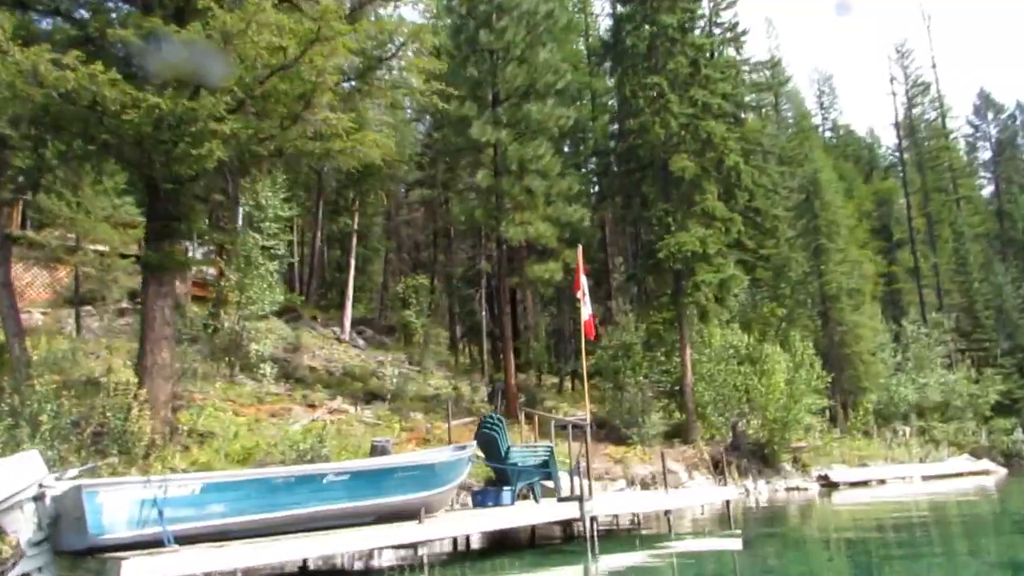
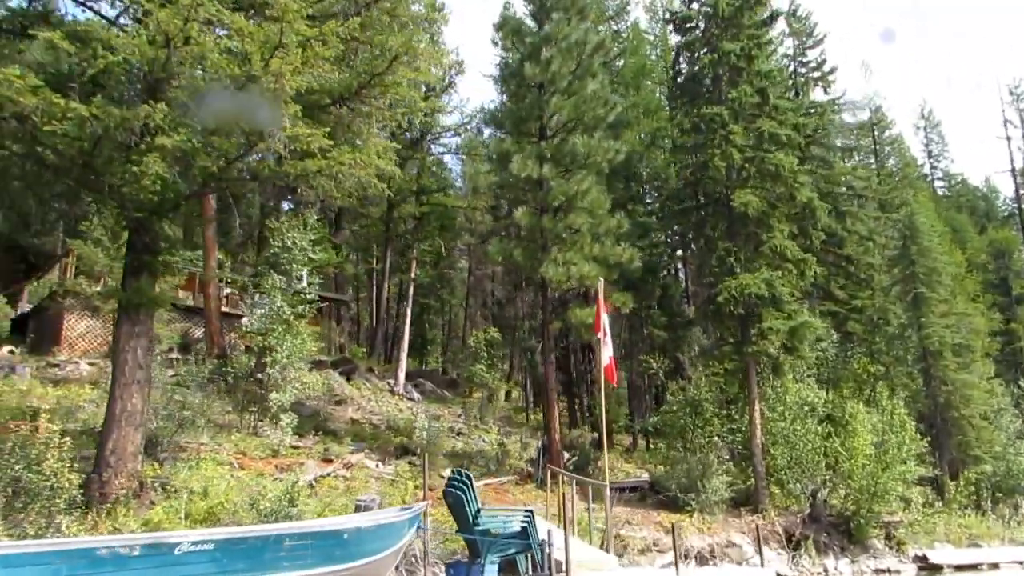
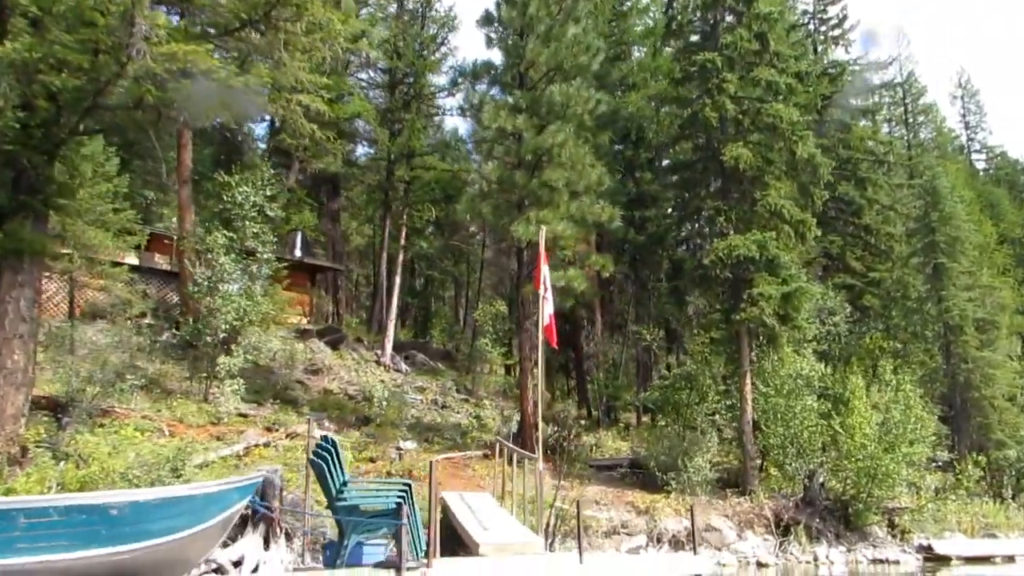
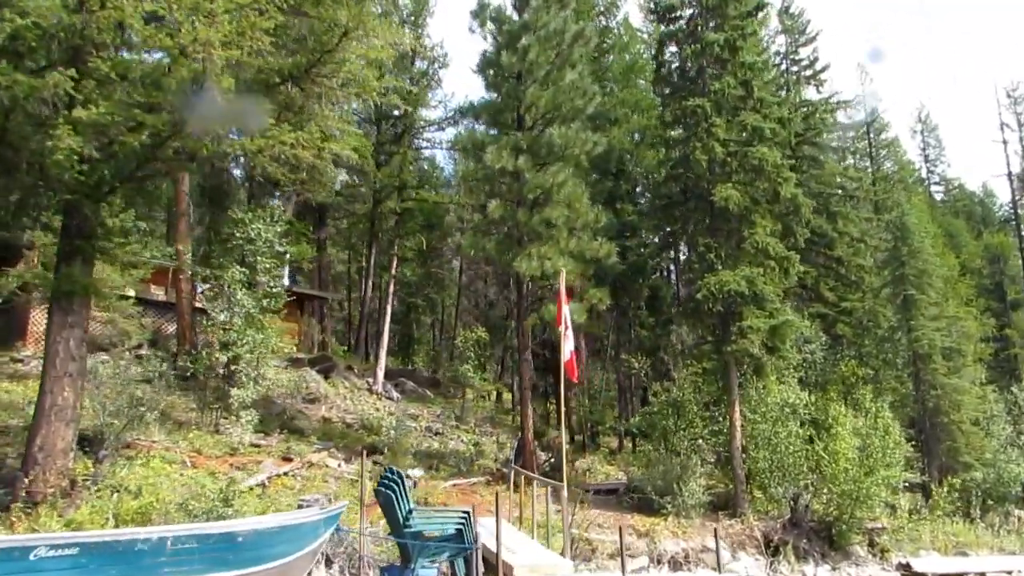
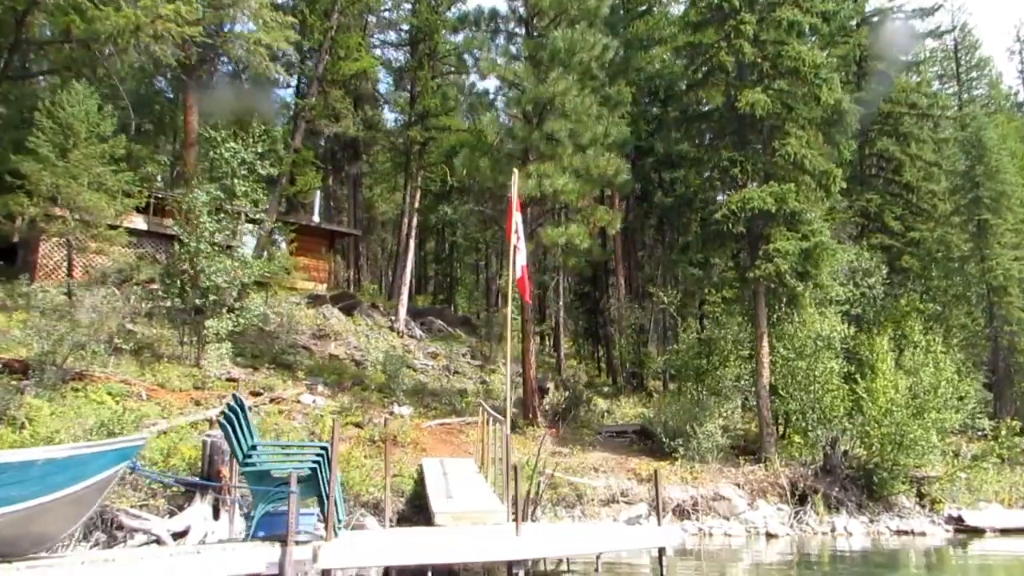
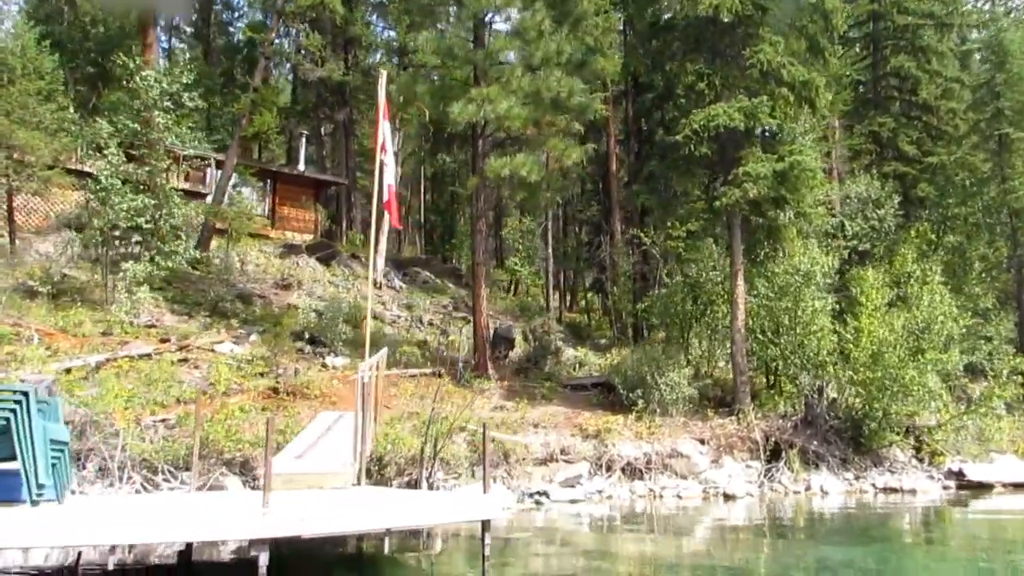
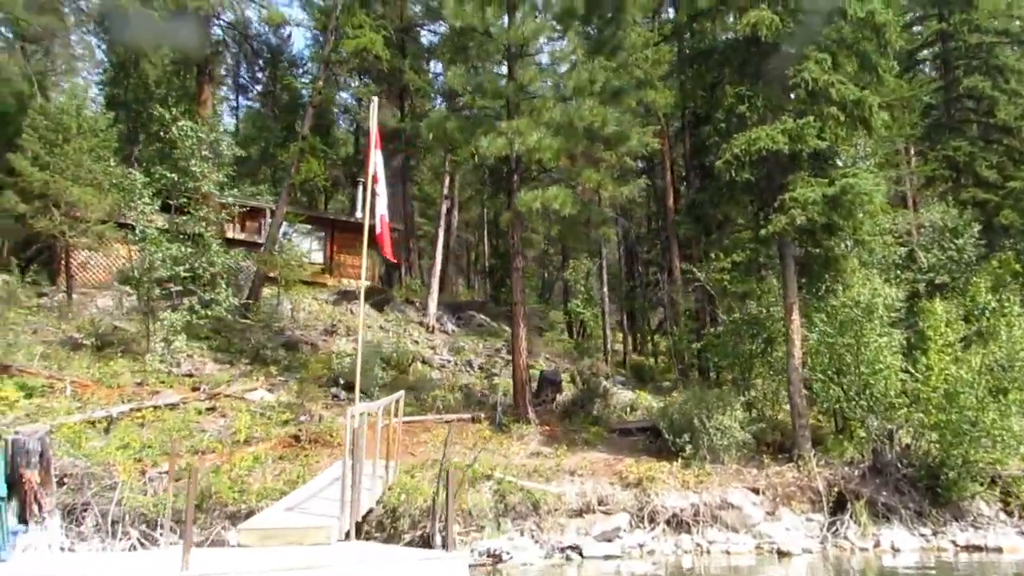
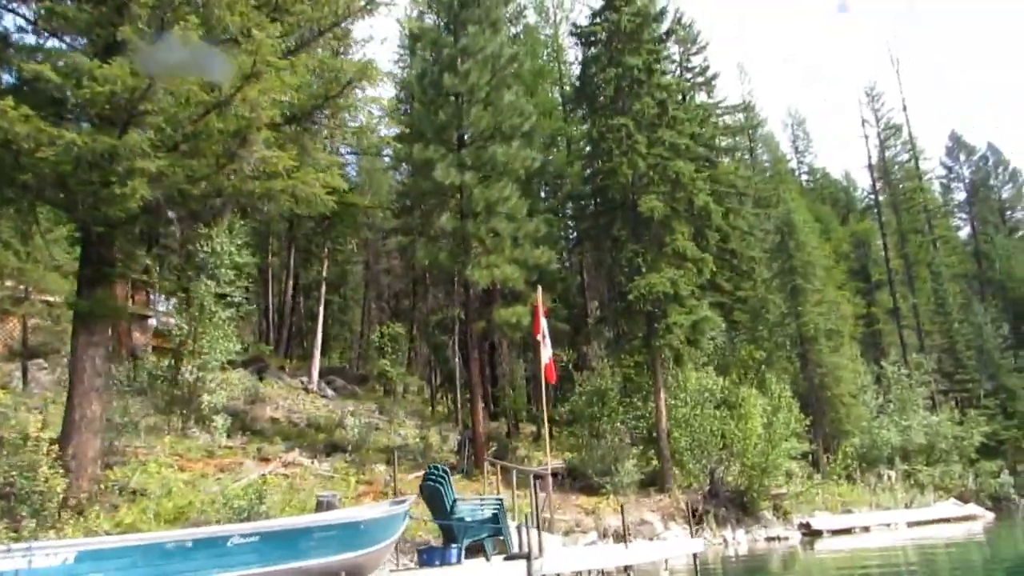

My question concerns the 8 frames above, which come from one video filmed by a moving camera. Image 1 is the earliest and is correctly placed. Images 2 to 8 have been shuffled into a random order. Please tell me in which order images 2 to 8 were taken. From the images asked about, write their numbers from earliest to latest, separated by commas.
8, 2, 4, 3, 5, 6, 7
